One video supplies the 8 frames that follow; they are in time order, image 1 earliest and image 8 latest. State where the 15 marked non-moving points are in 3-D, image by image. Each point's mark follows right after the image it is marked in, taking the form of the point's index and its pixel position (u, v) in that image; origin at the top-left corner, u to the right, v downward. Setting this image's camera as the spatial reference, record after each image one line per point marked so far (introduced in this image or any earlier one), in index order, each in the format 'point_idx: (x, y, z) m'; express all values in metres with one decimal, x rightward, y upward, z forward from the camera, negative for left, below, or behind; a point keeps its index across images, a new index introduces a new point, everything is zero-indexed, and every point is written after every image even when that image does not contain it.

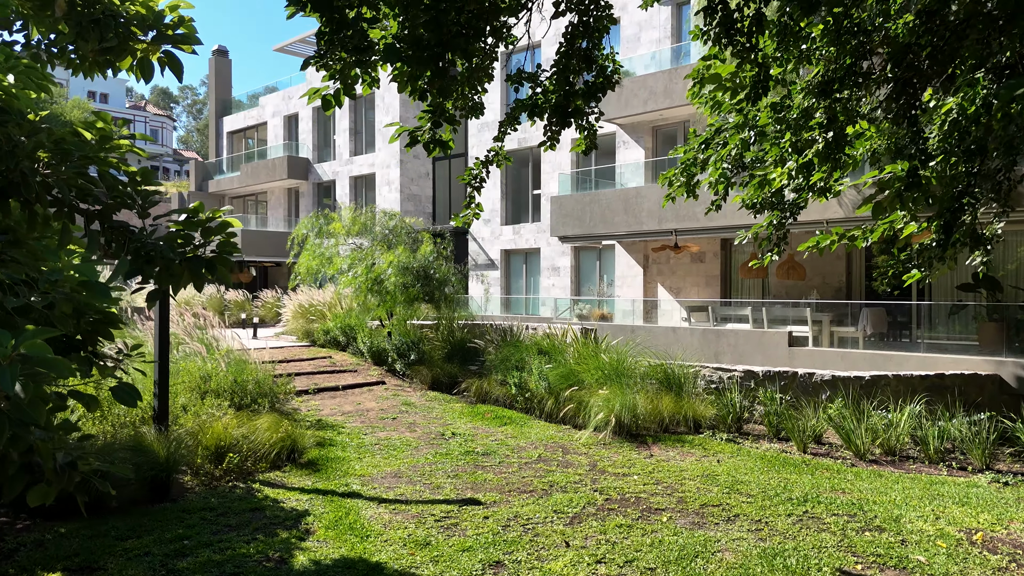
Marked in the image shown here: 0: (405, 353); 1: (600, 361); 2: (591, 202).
0: (-1.8, -1.1, +12.3) m
1: (+1.2, -1.0, +10.3) m
2: (+1.7, +1.8, +15.3) m
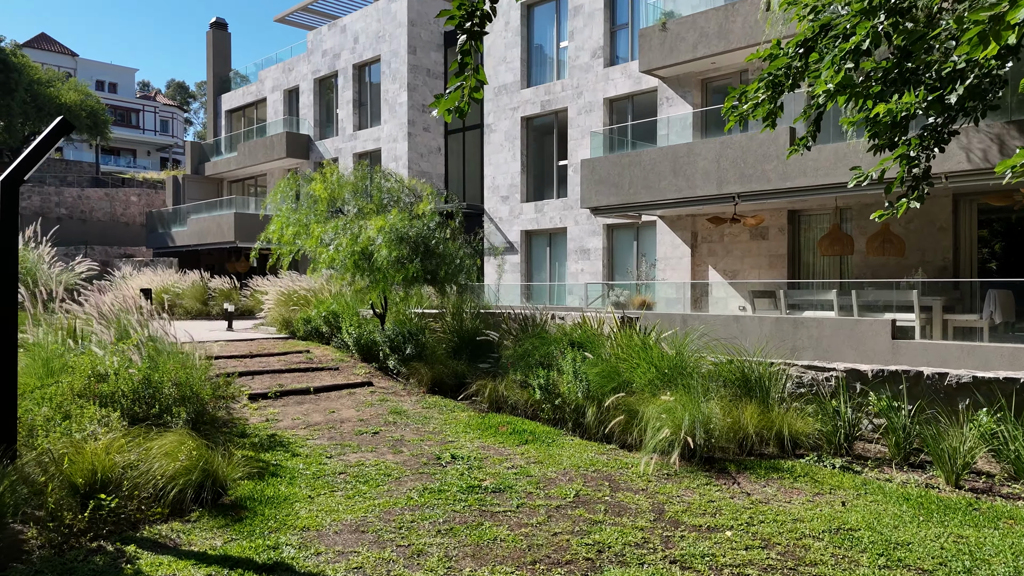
0: (-1.5, -0.8, +9.7) m
1: (+1.5, -0.7, +7.6) m
2: (+2.1, +2.2, +12.6) m
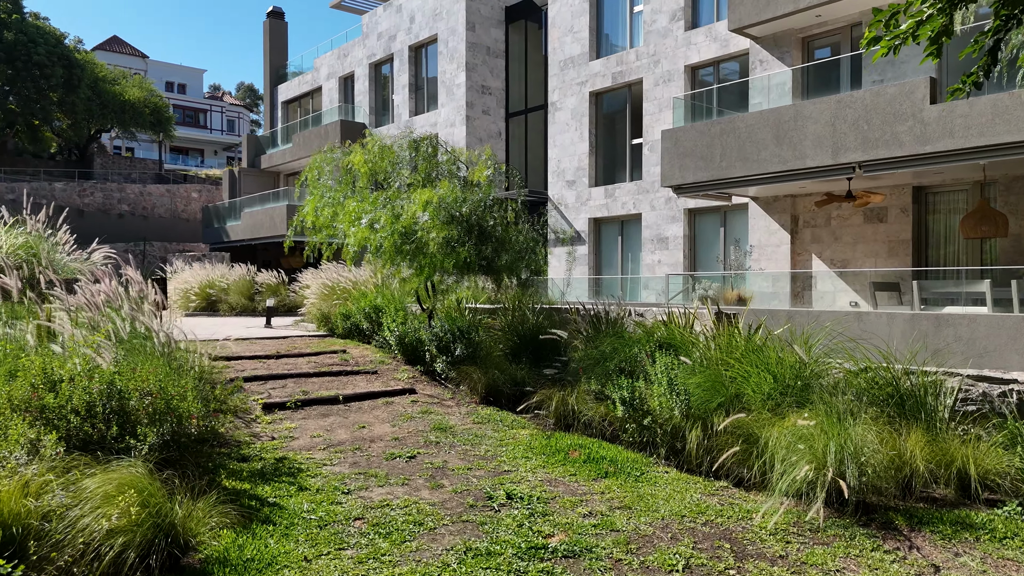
0: (-0.7, -0.7, +8.2) m
1: (+2.1, -0.6, +5.8) m
2: (+3.1, +2.3, +10.7) m
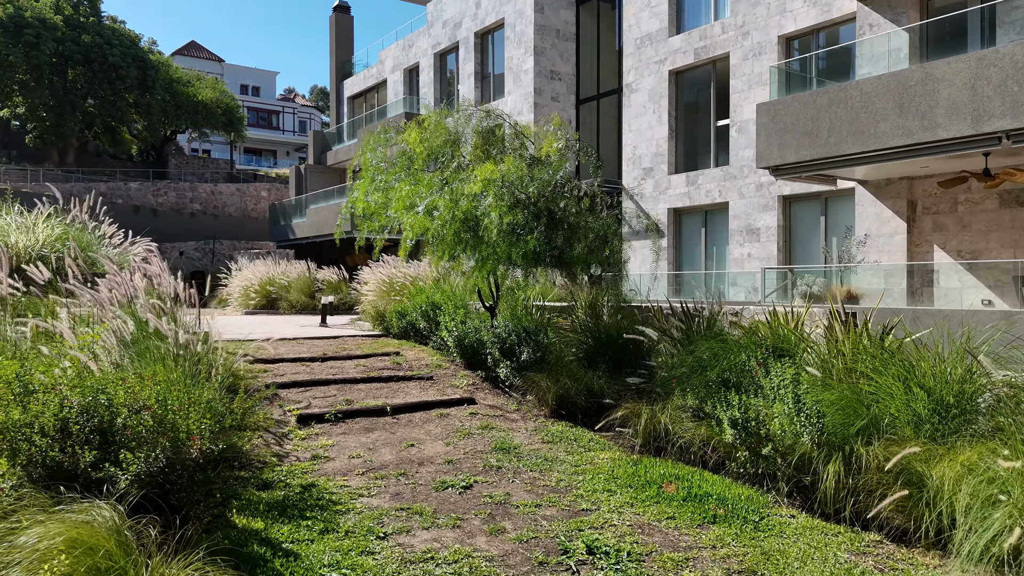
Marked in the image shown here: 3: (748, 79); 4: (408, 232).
0: (0.0, -0.6, +7.1) m
1: (+2.6, -0.5, +4.5) m
2: (+4.0, +2.4, +9.3) m
3: (+4.2, +3.7, +13.0) m
4: (-1.1, +0.6, +7.5) m
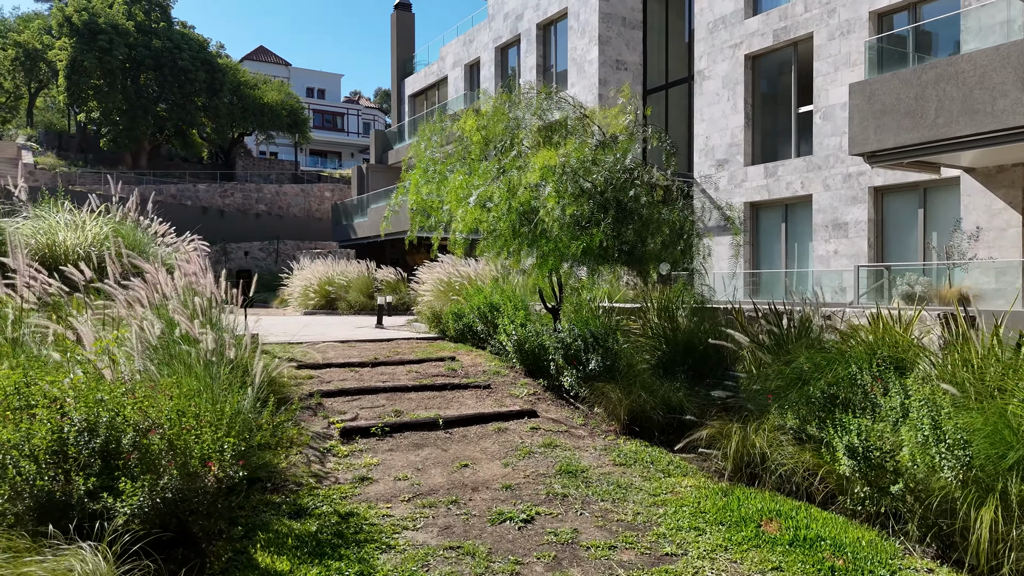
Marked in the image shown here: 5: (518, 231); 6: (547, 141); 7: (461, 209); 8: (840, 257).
0: (+0.6, -0.6, +6.4) m
1: (+2.9, -0.5, +3.6) m
2: (+4.8, +2.4, +8.2) m
3: (+5.2, +3.7, +11.9) m
4: (-0.5, +0.6, +6.9) m
5: (+0.1, +0.5, +6.6) m
6: (+0.3, +1.4, +7.0) m
7: (-0.5, +0.7, +6.8) m
8: (+5.2, +0.5, +11.7) m
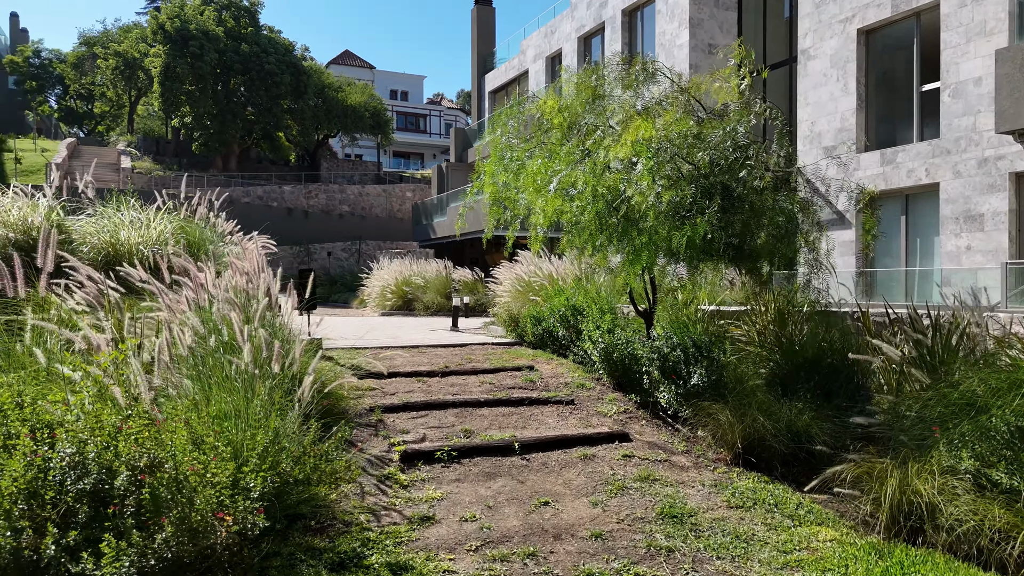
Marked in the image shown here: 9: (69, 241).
0: (+1.2, -0.6, +5.5) m
1: (+3.3, -0.5, +2.4) m
2: (+5.6, +2.3, +6.9) m
3: (+6.5, +3.7, +10.5) m
4: (+0.3, +0.6, +6.1) m
5: (+0.7, +0.5, +5.7) m
6: (+1.1, +1.4, +6.1) m
7: (+0.2, +0.7, +6.0) m
8: (+6.4, +0.5, +10.2) m
9: (-4.3, +0.5, +7.2) m
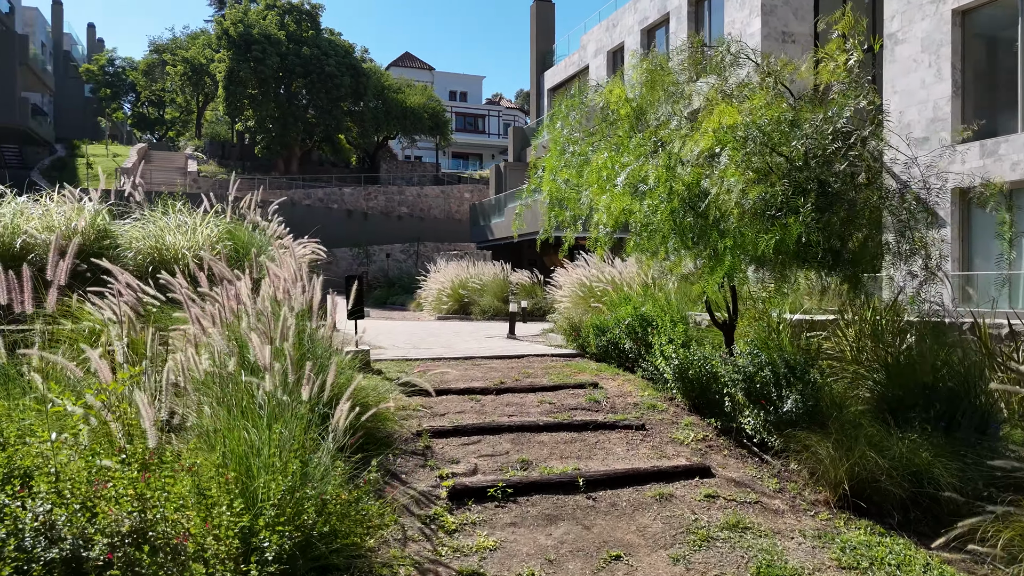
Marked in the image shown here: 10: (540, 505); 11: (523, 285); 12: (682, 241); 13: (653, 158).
0: (+1.7, -0.7, +4.8) m
1: (+3.4, -0.6, +1.6) m
2: (+6.1, +2.3, +5.8) m
3: (+7.3, +3.6, +9.3) m
4: (+0.7, +0.5, +5.5) m
5: (+1.2, +0.4, +5.1) m
6: (+1.5, +1.3, +5.4) m
7: (+0.7, +0.7, +5.4) m
8: (+7.2, +0.4, +9.1) m
9: (-3.8, +0.4, +7.0) m
10: (+0.2, -1.1, +3.9) m
11: (+0.2, +0.1, +14.8) m
12: (+1.2, +0.3, +5.1) m
13: (+1.0, +0.9, +5.2) m
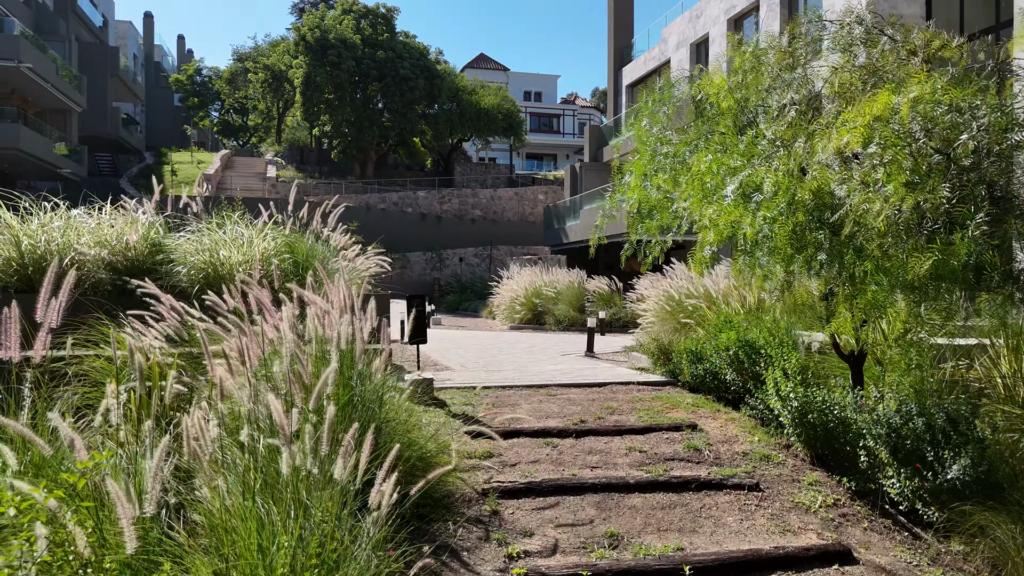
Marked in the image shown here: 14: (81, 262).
0: (+2.1, -0.8, +3.8) m
1: (+3.5, -0.8, +0.5) m
2: (+6.7, +2.1, +4.4) m
3: (+8.2, +3.4, +7.8) m
4: (+1.3, +0.3, +4.6) m
5: (+1.7, +0.3, +4.1) m
6: (+2.1, +1.1, +4.5) m
7: (+1.2, +0.5, +4.6) m
8: (+8.1, +0.2, +7.6) m
9: (-3.1, +0.2, +6.5) m
10: (+0.5, -1.3, +3.1) m
11: (+1.7, -0.1, +13.9) m
12: (+1.7, +0.2, +4.2) m
13: (+1.5, +0.7, +4.3) m
14: (-3.6, +0.2, +6.1) m
